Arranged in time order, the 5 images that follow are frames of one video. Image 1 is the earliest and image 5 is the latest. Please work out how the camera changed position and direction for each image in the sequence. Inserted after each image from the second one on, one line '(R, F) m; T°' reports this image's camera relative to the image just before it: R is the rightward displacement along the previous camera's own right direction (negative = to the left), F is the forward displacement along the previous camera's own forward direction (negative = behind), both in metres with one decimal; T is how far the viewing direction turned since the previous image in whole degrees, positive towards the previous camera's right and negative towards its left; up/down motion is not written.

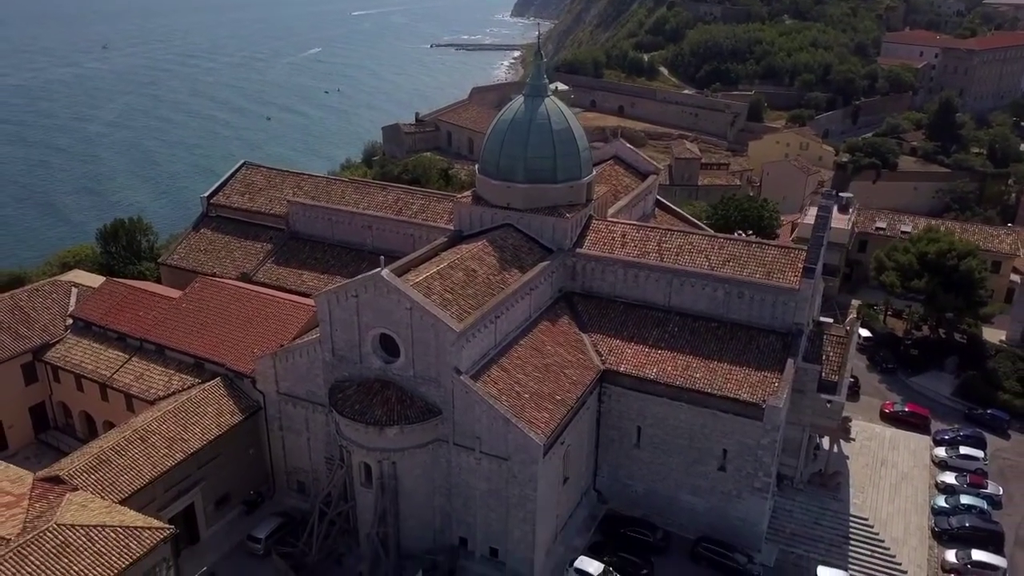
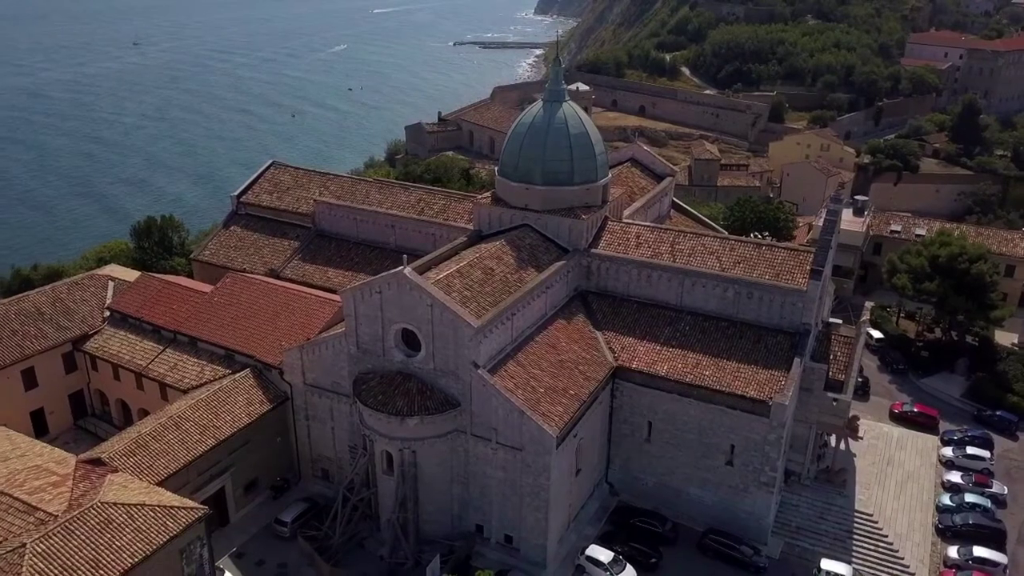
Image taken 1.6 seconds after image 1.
(+0.1, -1.2) m; -1°
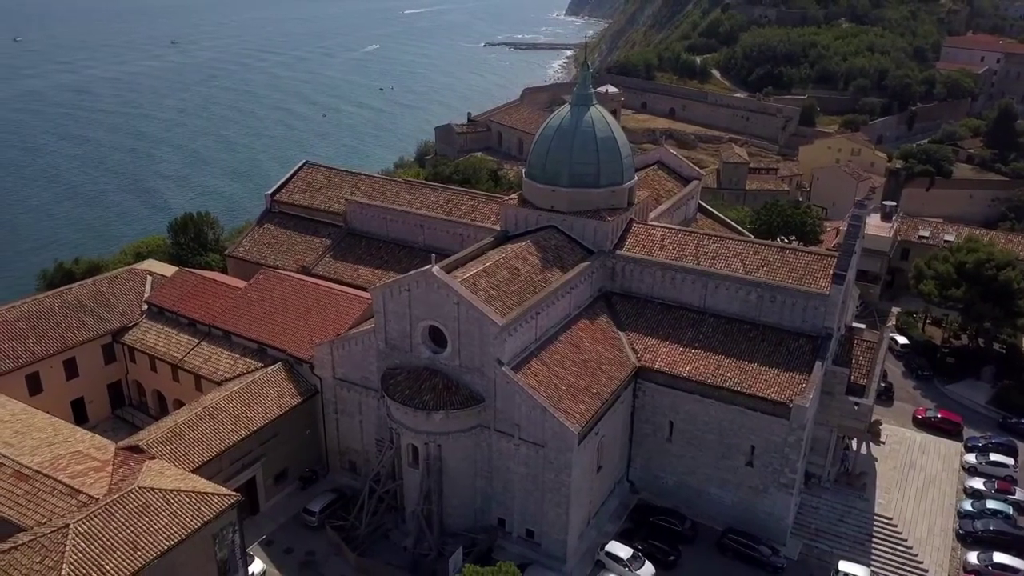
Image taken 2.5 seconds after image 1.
(+0.1, -0.6) m; -2°
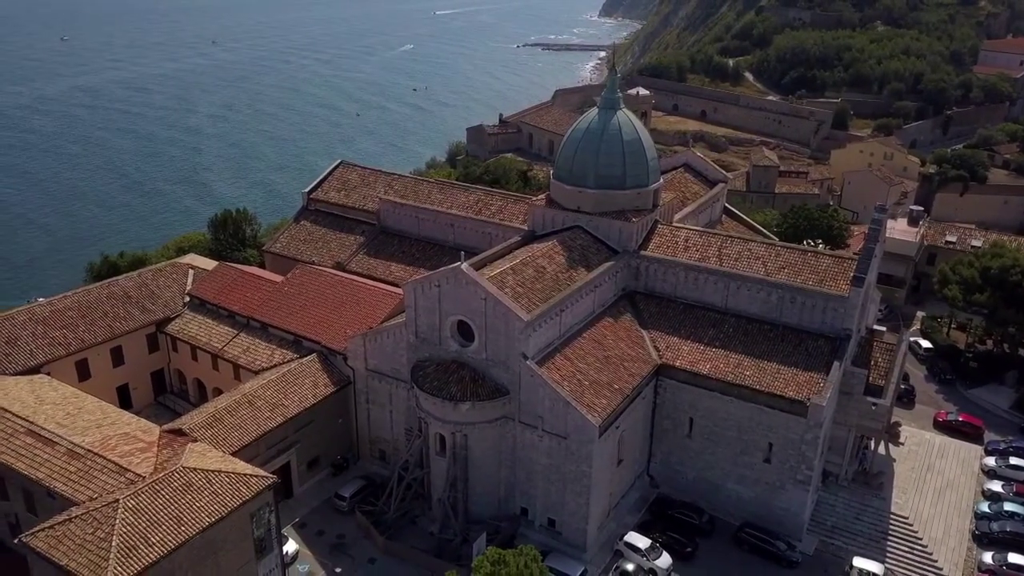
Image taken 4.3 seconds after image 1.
(+0.1, -1.1) m; -2°
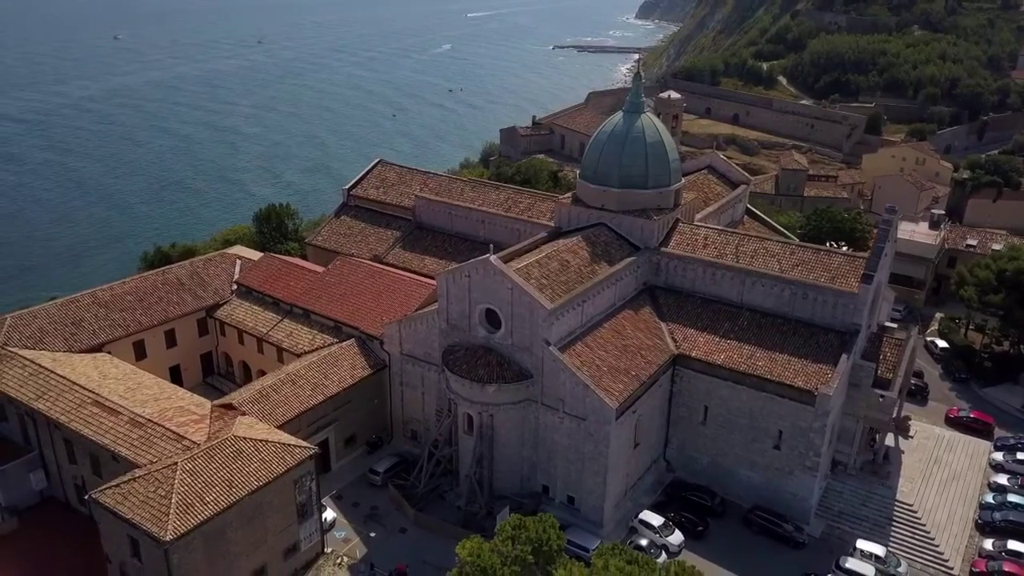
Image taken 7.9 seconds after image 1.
(+0.3, -2.1) m; -2°
